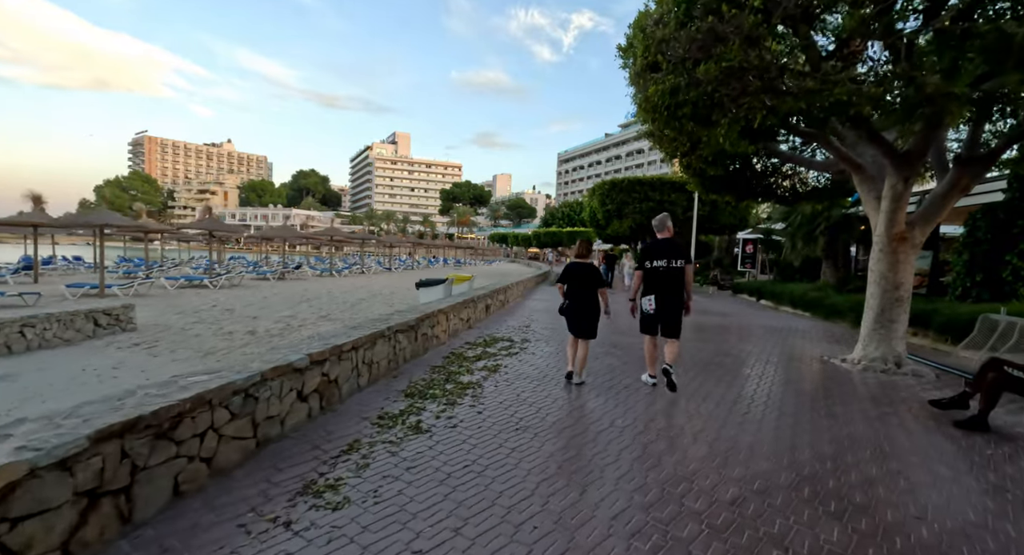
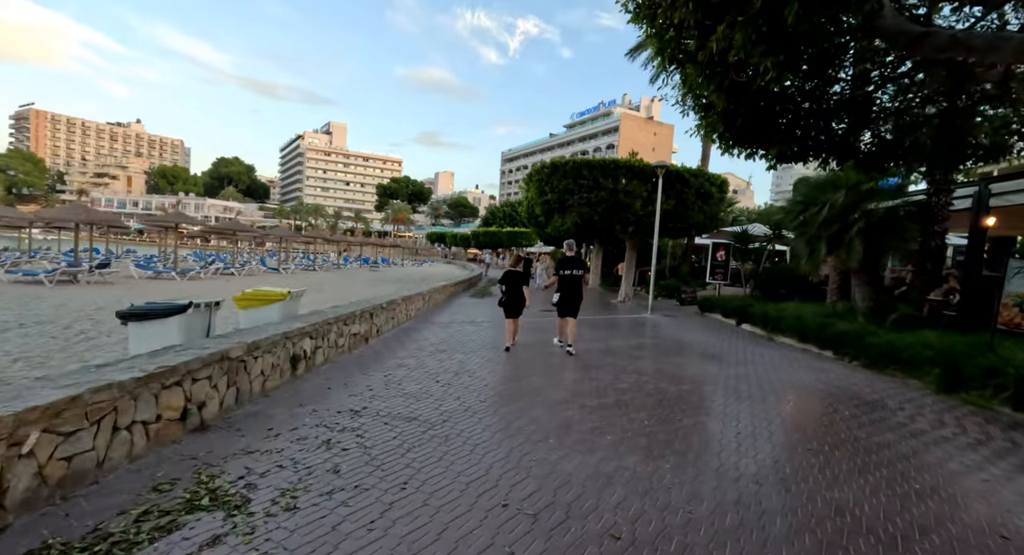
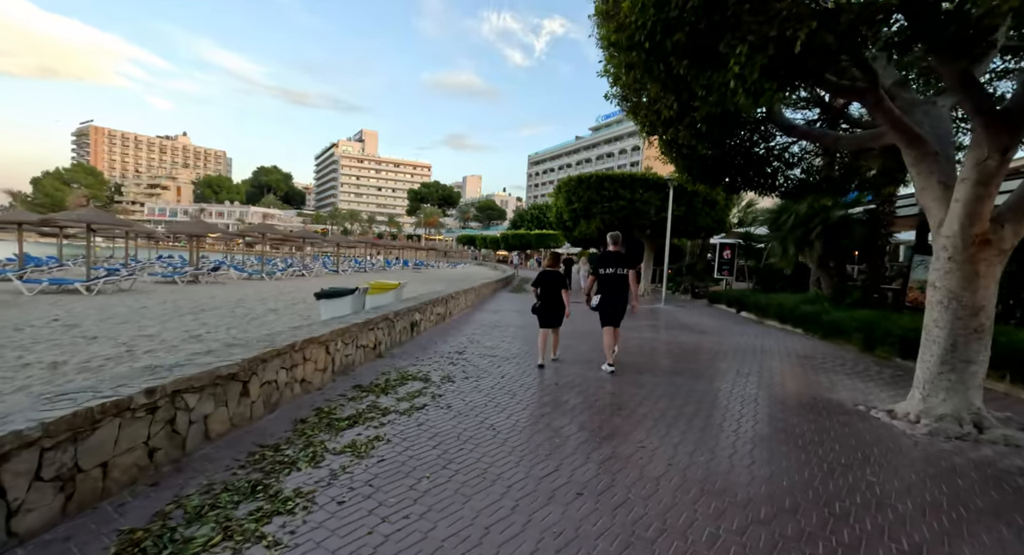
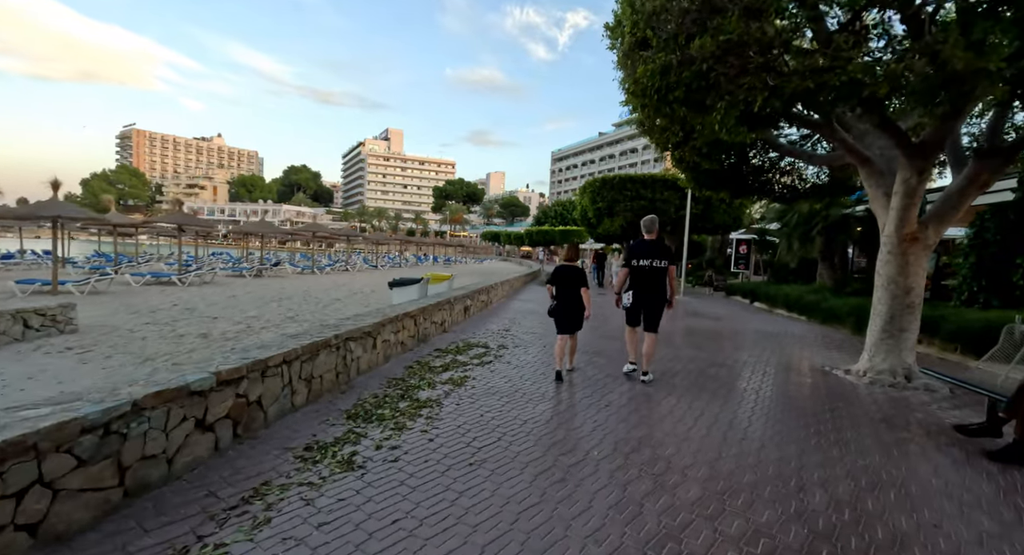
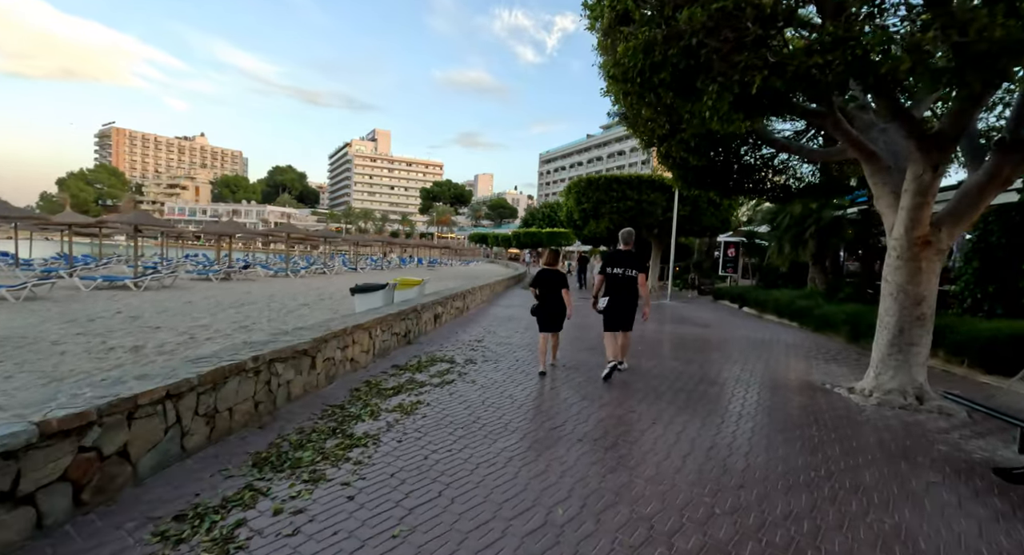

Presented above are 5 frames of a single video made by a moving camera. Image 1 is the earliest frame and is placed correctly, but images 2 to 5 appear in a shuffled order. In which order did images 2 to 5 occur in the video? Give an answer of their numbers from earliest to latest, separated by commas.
4, 5, 3, 2
